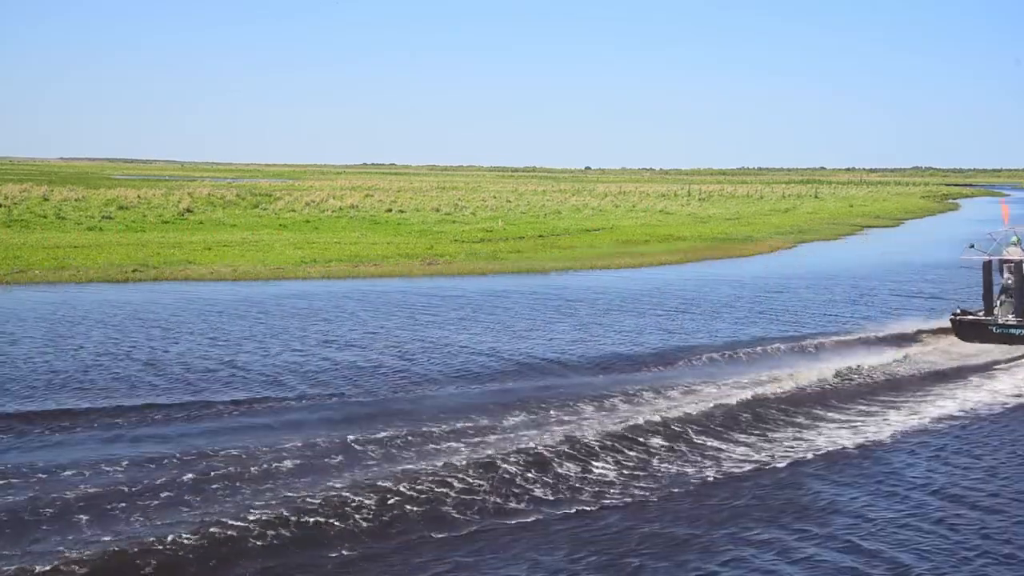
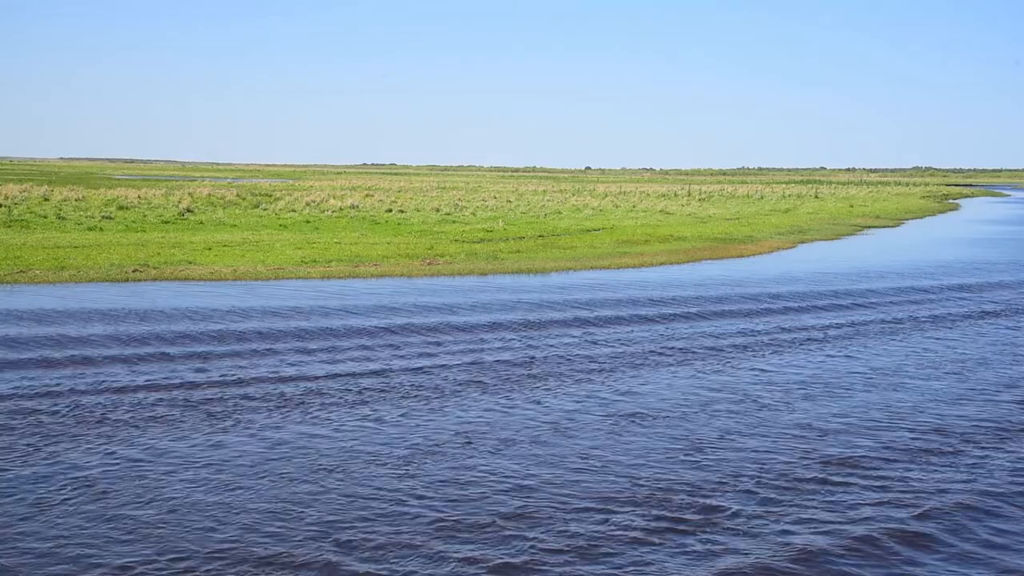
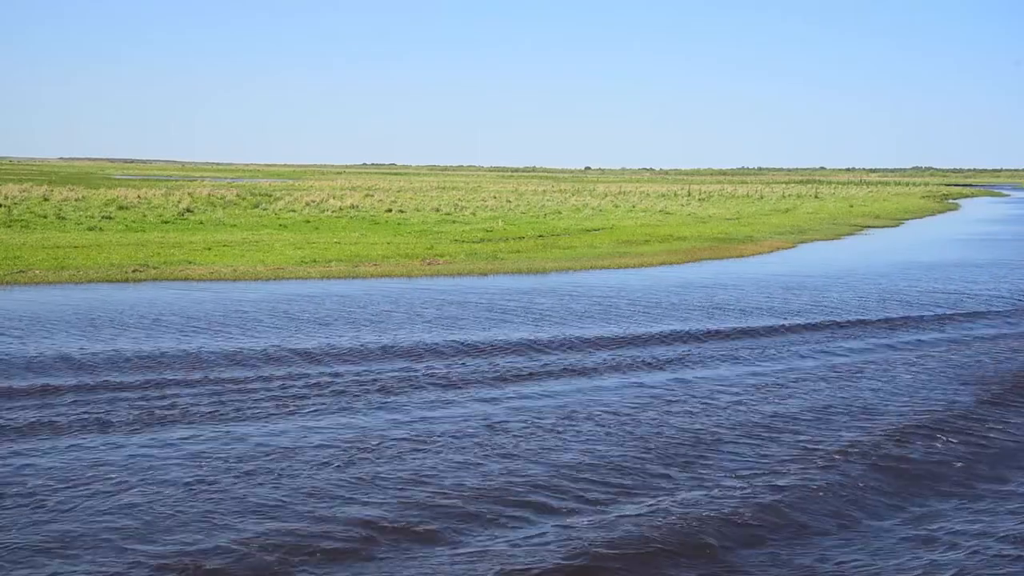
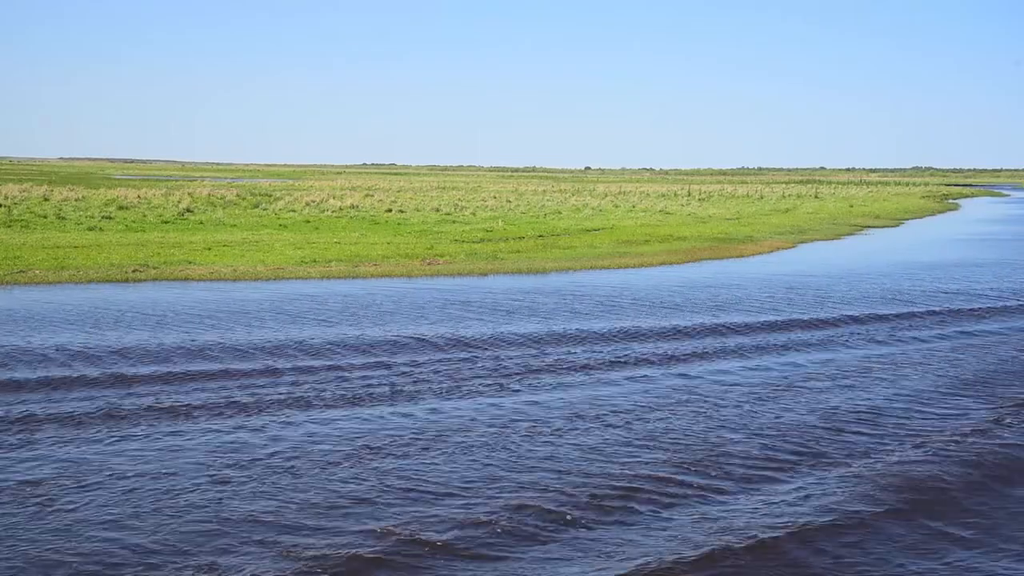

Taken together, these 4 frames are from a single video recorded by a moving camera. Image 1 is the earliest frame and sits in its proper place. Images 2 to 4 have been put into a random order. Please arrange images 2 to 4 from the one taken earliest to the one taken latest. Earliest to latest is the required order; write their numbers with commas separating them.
3, 4, 2
